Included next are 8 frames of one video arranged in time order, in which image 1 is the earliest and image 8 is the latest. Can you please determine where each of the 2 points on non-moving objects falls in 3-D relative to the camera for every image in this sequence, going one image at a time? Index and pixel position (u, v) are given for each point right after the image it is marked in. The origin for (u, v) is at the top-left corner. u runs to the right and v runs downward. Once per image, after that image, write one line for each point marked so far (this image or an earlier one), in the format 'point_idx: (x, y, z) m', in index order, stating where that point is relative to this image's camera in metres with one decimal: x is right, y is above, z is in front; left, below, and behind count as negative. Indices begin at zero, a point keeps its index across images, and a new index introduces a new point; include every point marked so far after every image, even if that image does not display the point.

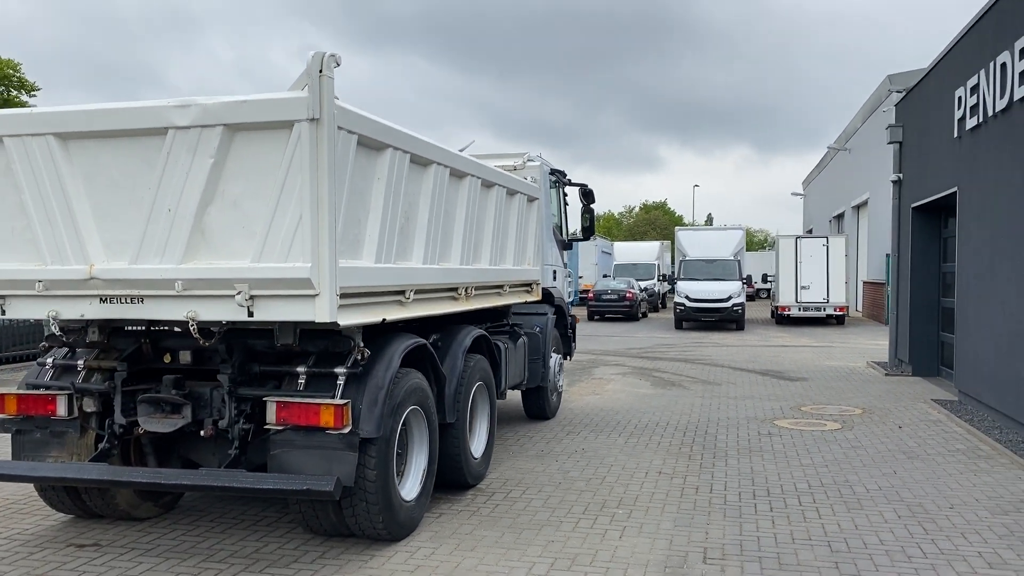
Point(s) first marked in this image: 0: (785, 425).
0: (+3.9, -1.9, +10.8) m
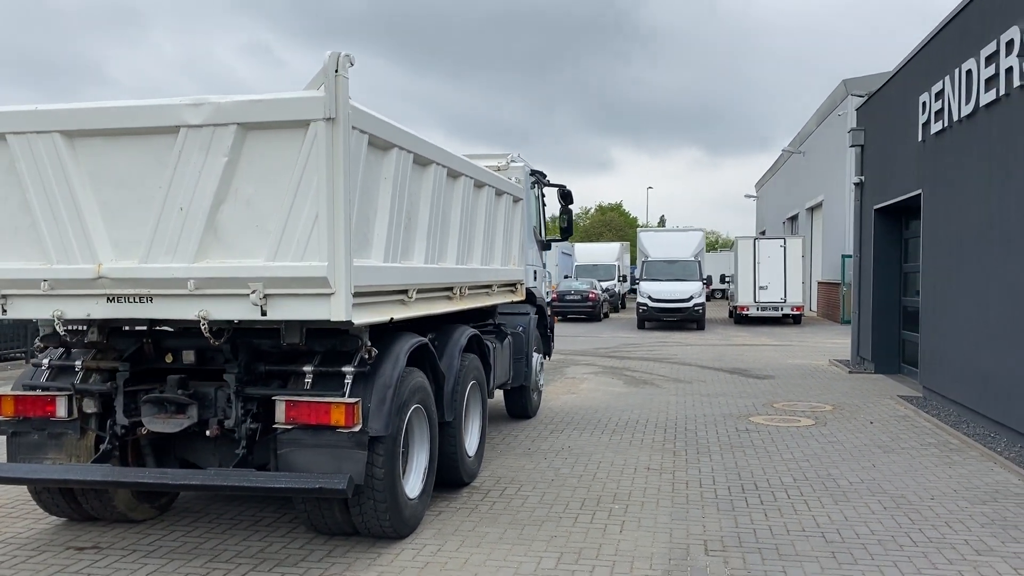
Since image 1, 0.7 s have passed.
0: (+3.6, -1.9, +11.0) m
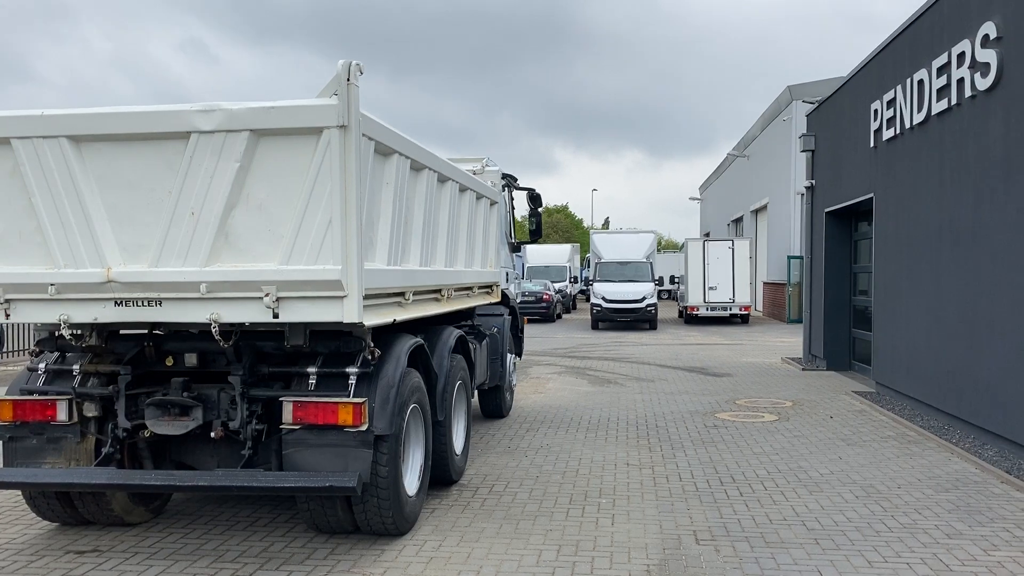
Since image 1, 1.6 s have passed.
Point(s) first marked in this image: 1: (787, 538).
0: (+3.2, -1.9, +11.4) m
1: (+1.8, -1.6, +5.0) m
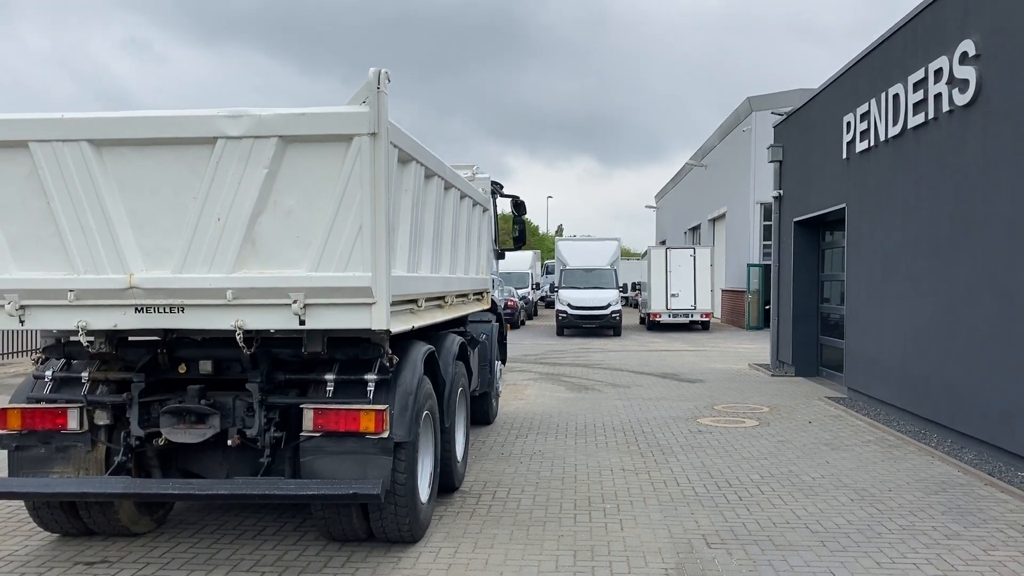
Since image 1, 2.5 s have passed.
0: (+3.0, -2.1, +11.6) m
1: (+1.9, -1.7, +5.1) m
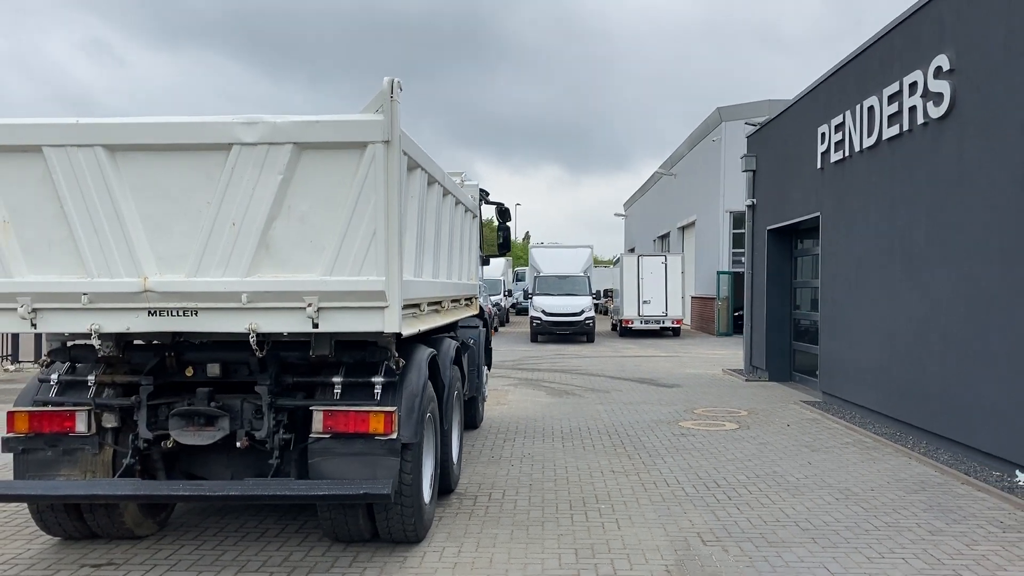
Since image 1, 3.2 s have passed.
0: (+2.8, -2.1, +11.8) m
1: (+1.9, -1.7, +5.3) m
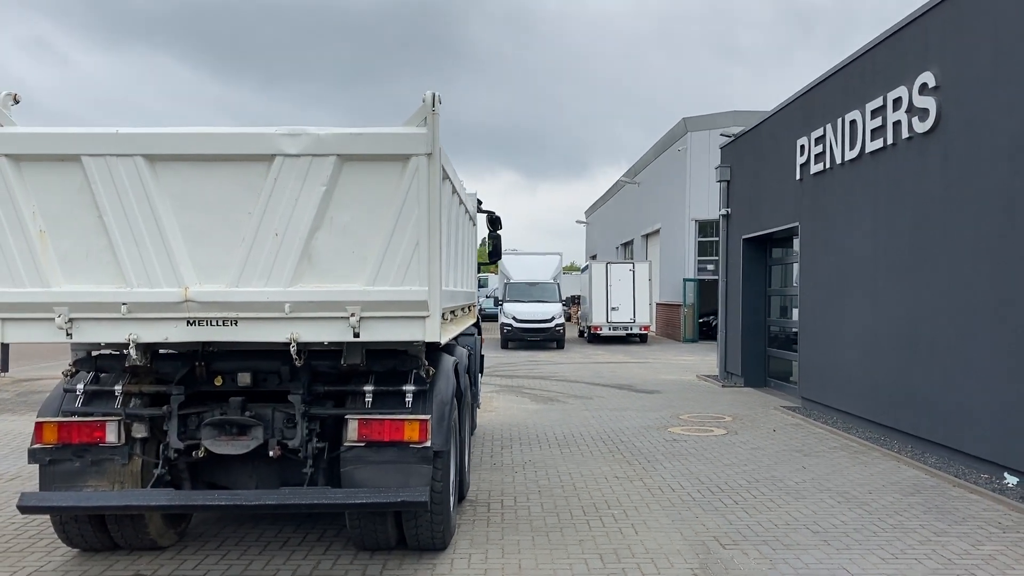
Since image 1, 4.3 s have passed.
0: (+2.6, -2.3, +12.0) m
1: (+2.1, -1.8, +5.5) m
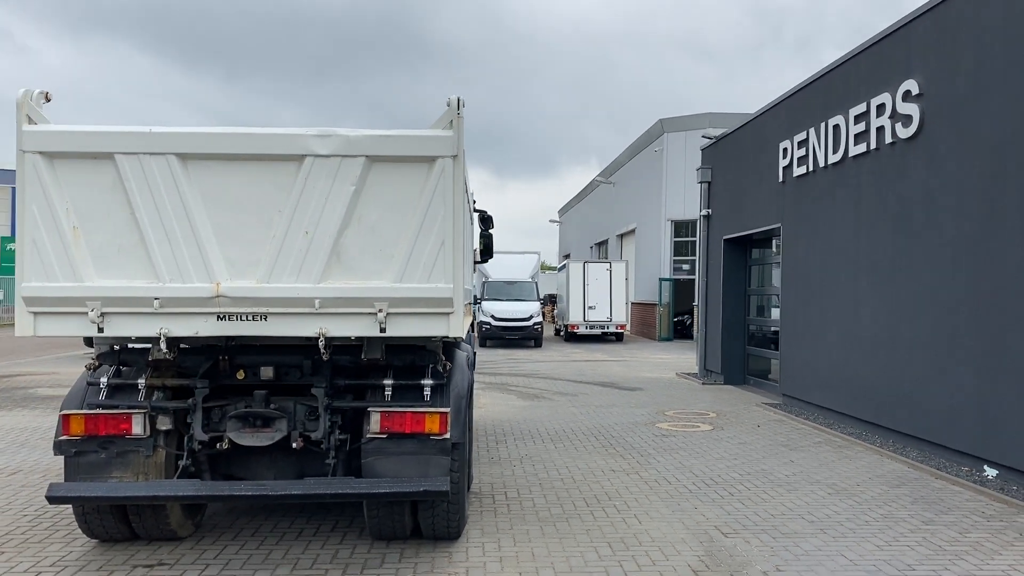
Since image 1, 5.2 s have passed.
0: (+2.5, -2.2, +12.2) m
1: (+2.1, -1.8, +5.7) m
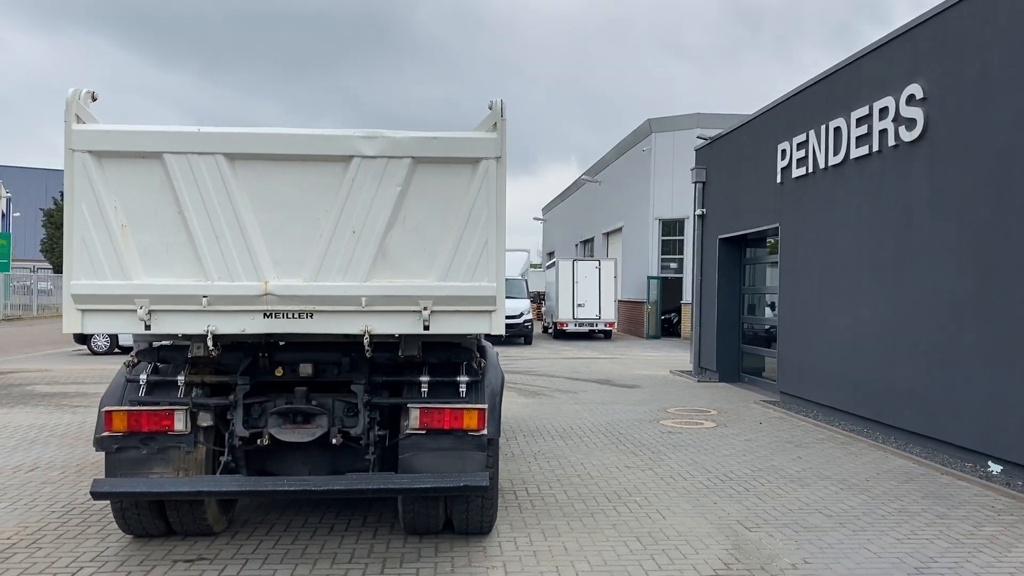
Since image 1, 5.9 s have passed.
0: (+2.6, -2.2, +12.4) m
1: (+2.3, -1.8, +5.8) m
